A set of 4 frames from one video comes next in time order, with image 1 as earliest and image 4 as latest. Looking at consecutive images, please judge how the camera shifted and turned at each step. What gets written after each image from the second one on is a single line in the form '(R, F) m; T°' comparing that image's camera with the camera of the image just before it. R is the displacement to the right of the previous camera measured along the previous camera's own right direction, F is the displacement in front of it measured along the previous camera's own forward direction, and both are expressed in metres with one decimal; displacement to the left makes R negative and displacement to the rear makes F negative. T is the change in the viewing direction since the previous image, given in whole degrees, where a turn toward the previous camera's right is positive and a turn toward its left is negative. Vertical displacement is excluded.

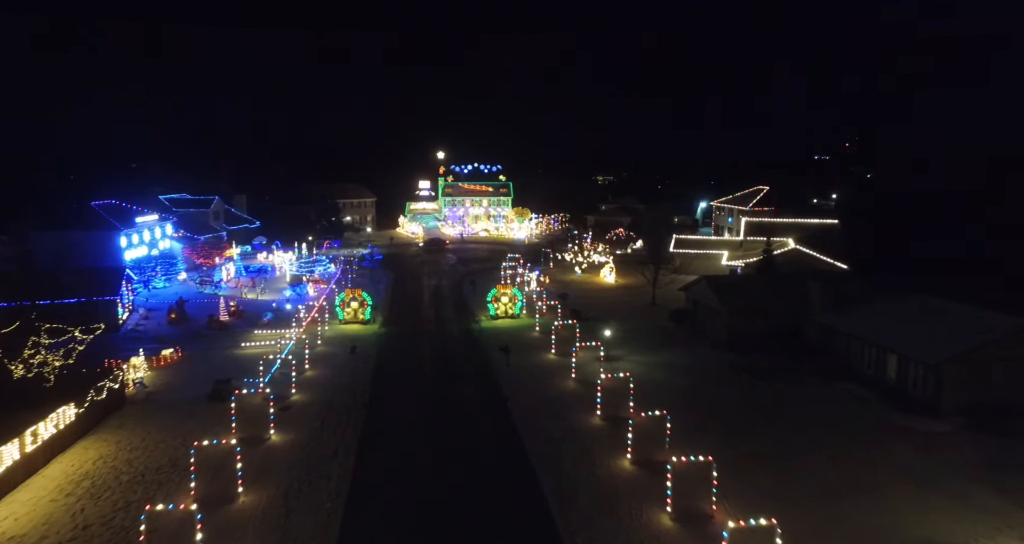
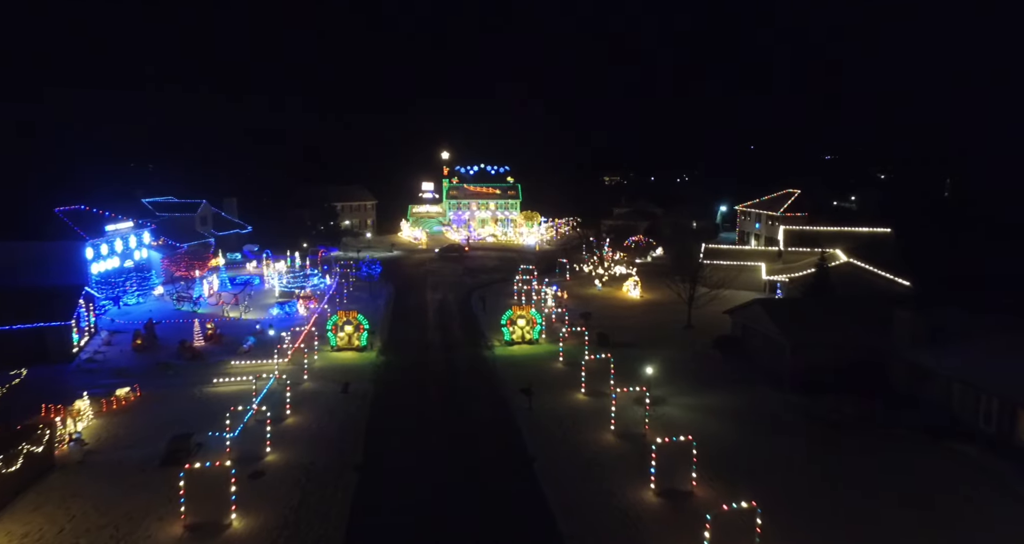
(-0.5, +3.1) m; 0°
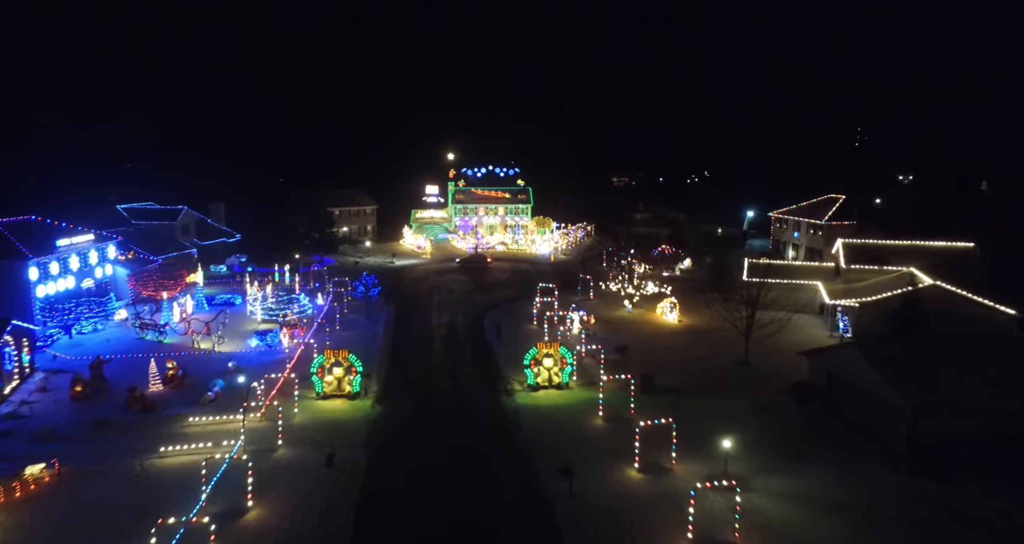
(-0.6, +3.7) m; 0°
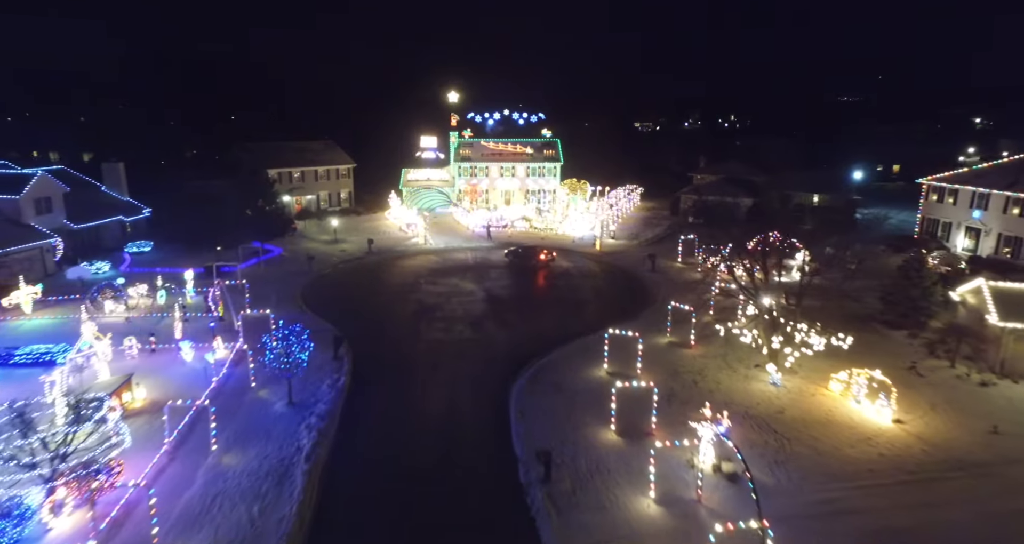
(-1.0, +12.3) m; -1°
